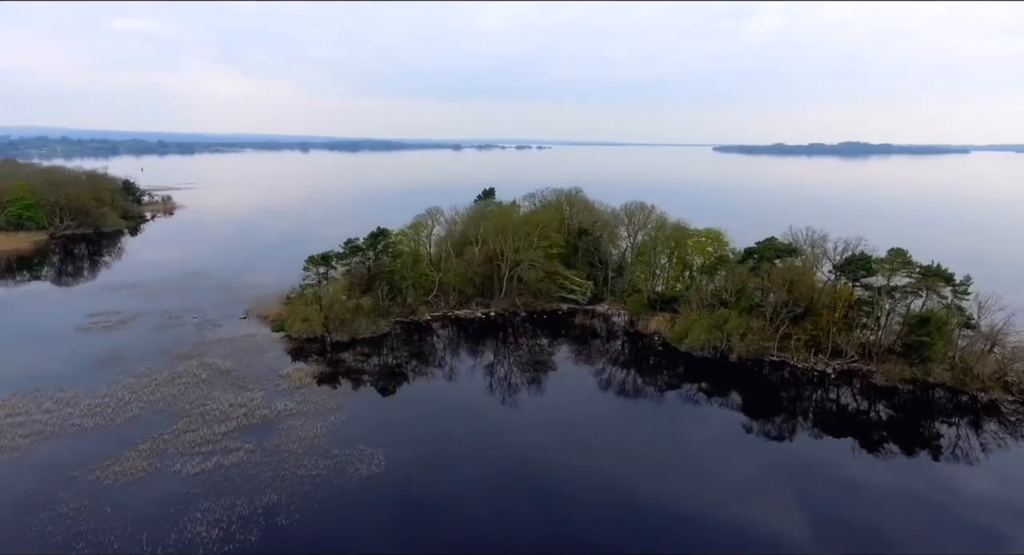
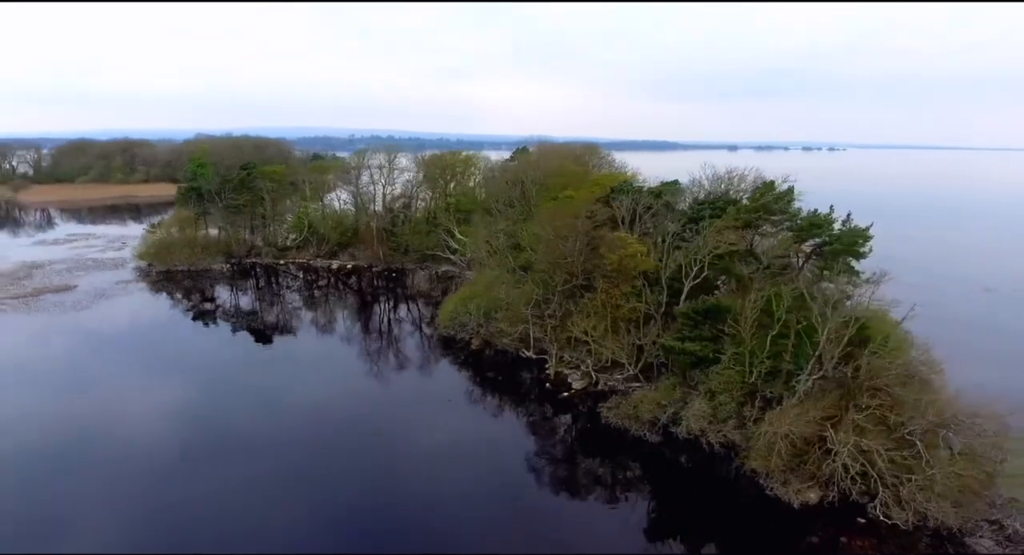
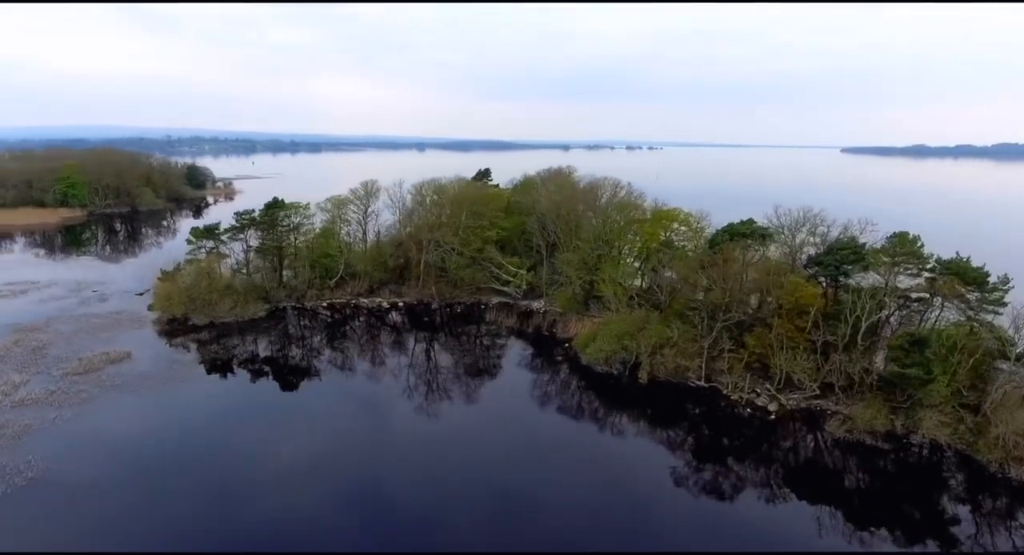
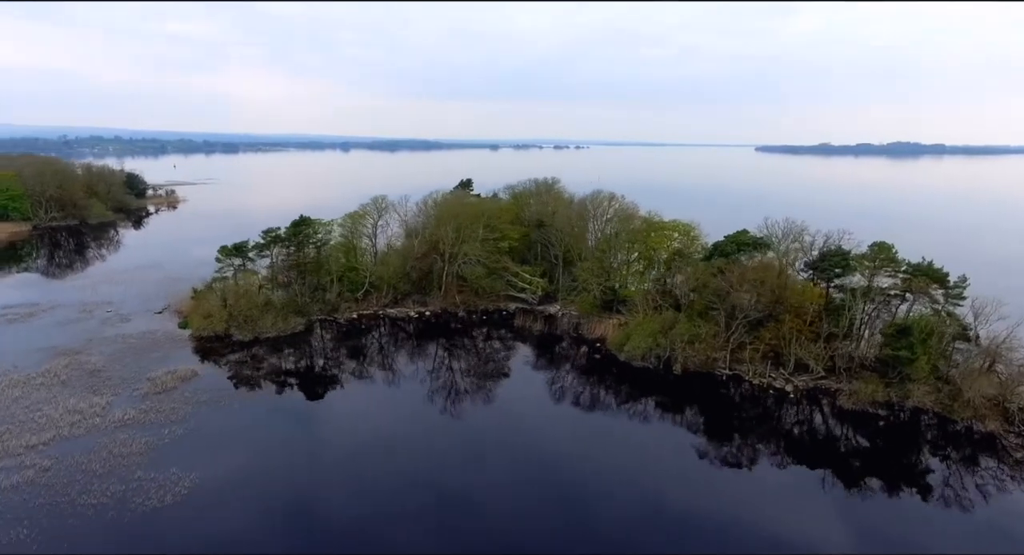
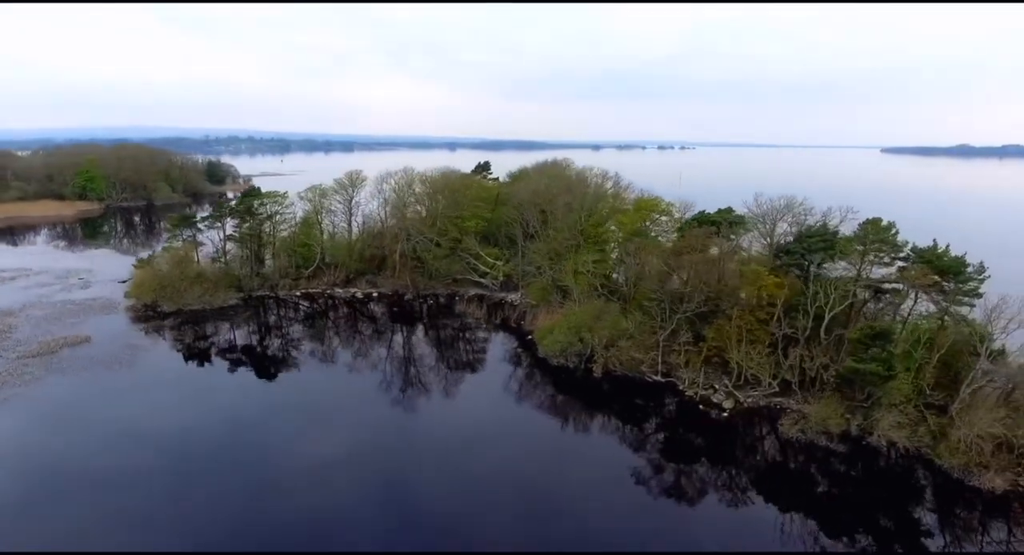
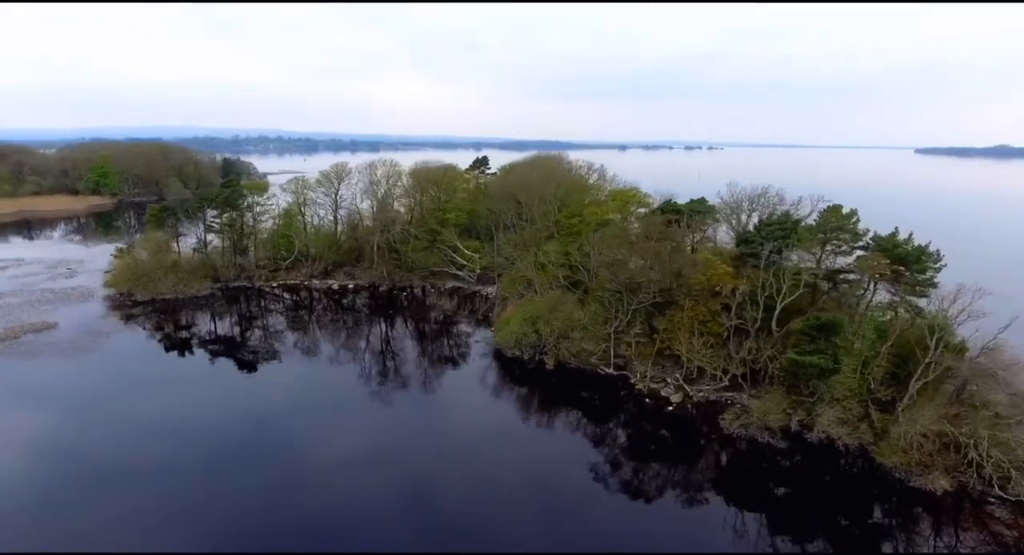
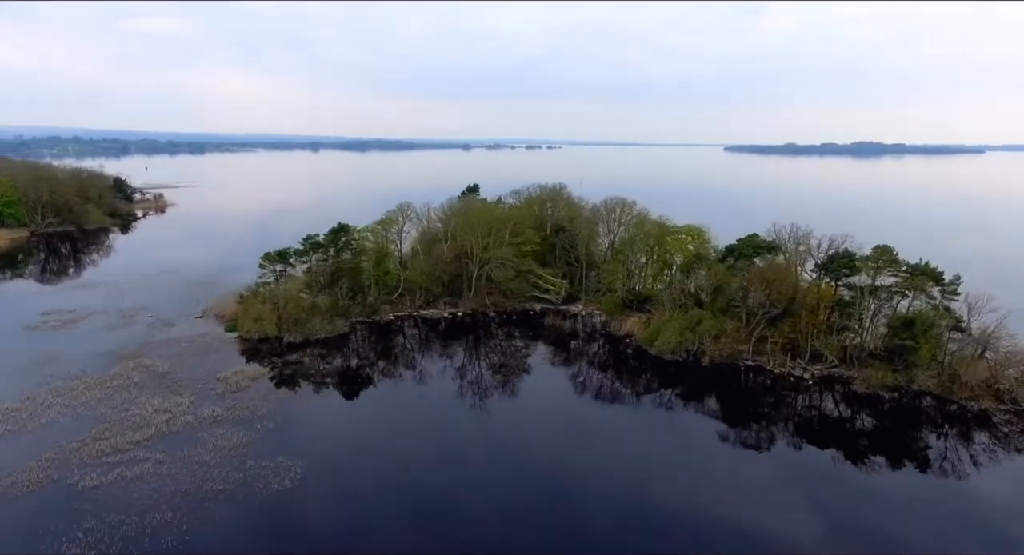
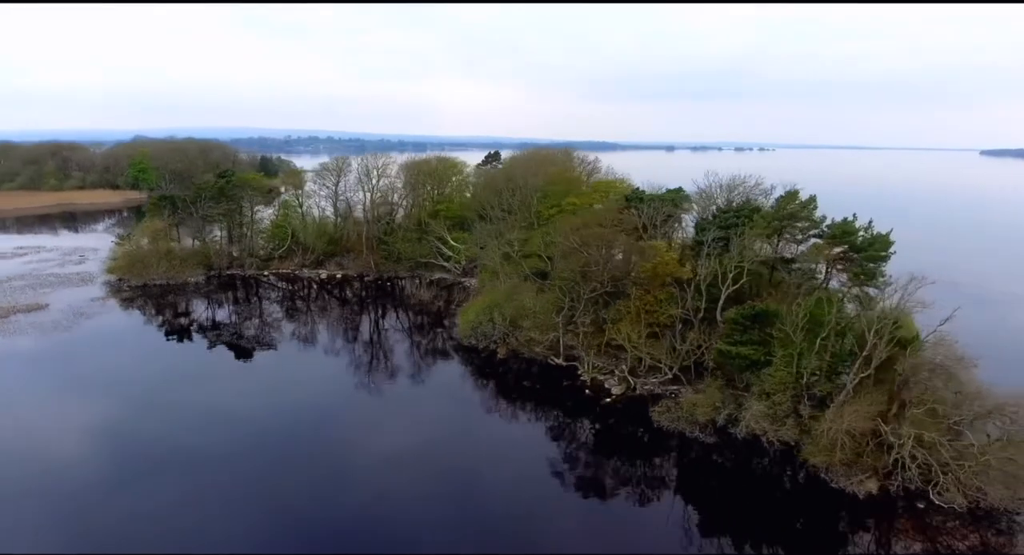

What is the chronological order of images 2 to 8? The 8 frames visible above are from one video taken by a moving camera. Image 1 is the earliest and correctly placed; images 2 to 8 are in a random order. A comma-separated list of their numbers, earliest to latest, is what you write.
7, 4, 3, 5, 6, 8, 2
